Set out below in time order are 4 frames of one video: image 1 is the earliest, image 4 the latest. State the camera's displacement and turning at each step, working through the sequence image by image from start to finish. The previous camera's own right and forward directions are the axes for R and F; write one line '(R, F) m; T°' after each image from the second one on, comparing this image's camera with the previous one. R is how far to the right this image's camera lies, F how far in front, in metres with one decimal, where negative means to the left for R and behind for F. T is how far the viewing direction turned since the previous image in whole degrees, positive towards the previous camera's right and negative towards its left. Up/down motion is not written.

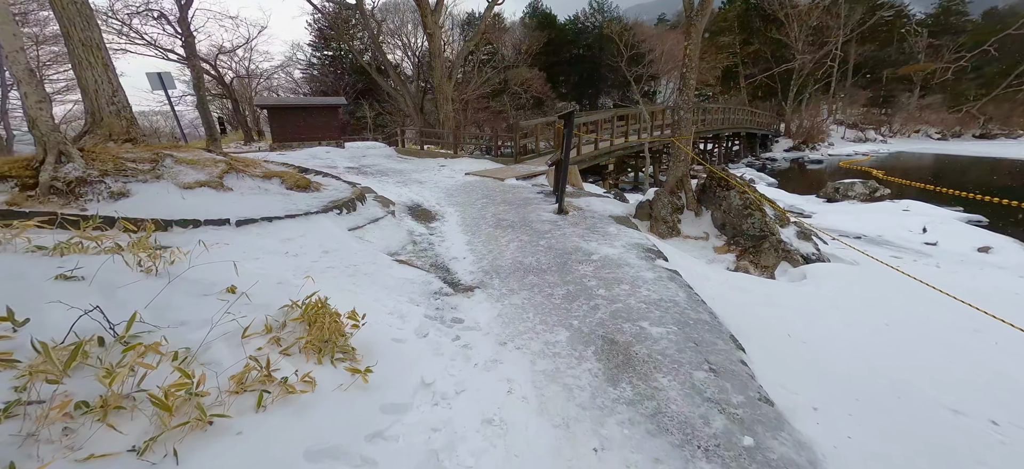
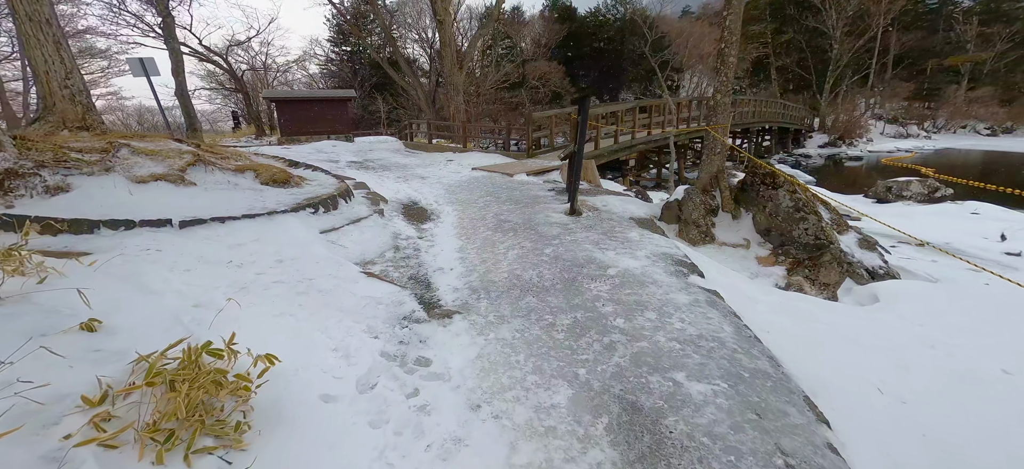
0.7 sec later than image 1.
(+0.2, +0.9) m; -3°
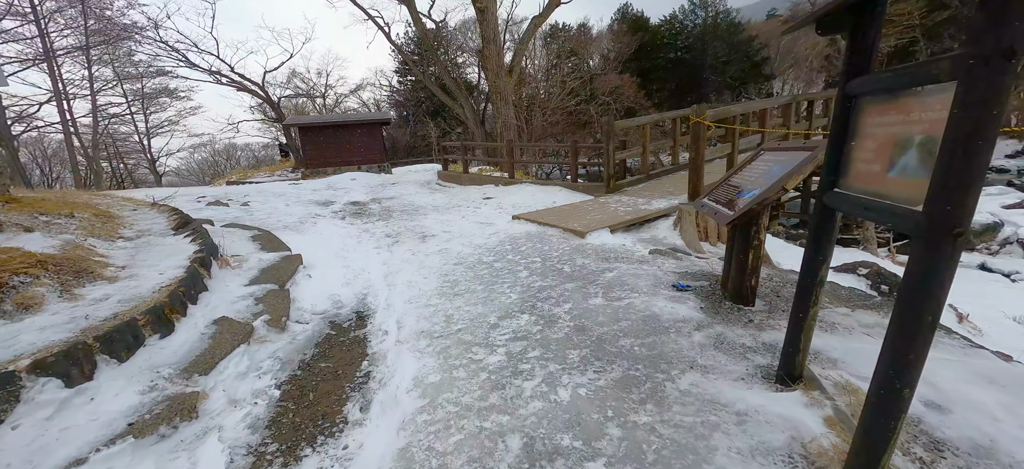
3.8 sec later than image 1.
(0.0, +4.0) m; -9°
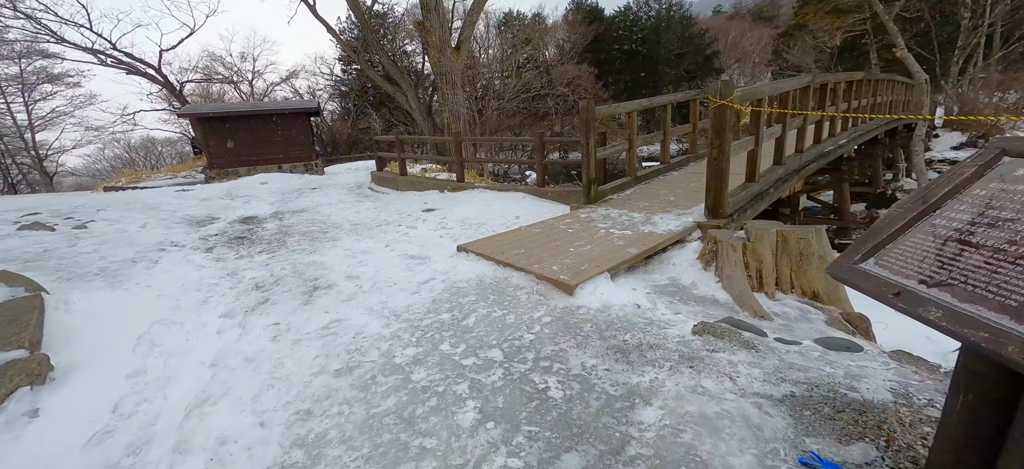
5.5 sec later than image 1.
(+0.1, +1.8) m; +6°
